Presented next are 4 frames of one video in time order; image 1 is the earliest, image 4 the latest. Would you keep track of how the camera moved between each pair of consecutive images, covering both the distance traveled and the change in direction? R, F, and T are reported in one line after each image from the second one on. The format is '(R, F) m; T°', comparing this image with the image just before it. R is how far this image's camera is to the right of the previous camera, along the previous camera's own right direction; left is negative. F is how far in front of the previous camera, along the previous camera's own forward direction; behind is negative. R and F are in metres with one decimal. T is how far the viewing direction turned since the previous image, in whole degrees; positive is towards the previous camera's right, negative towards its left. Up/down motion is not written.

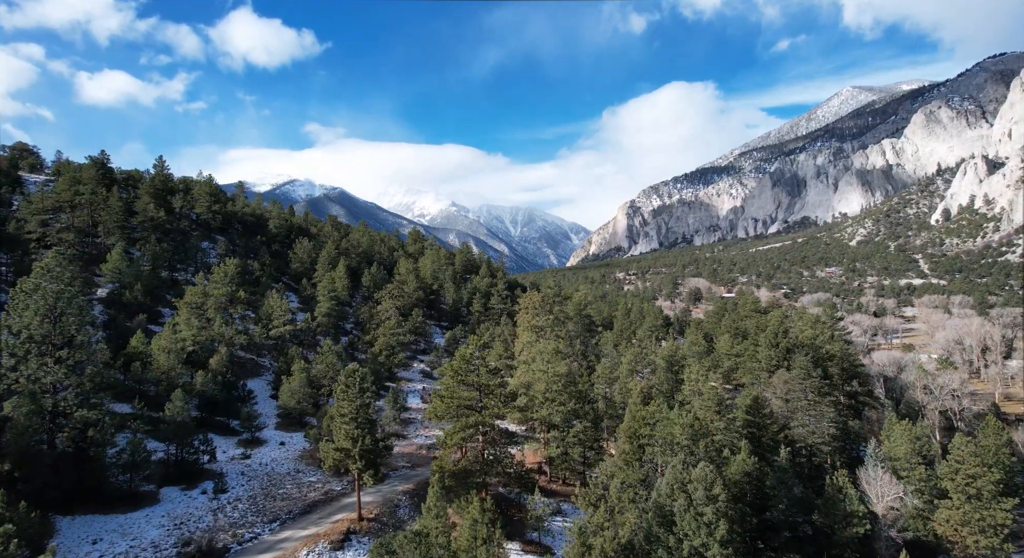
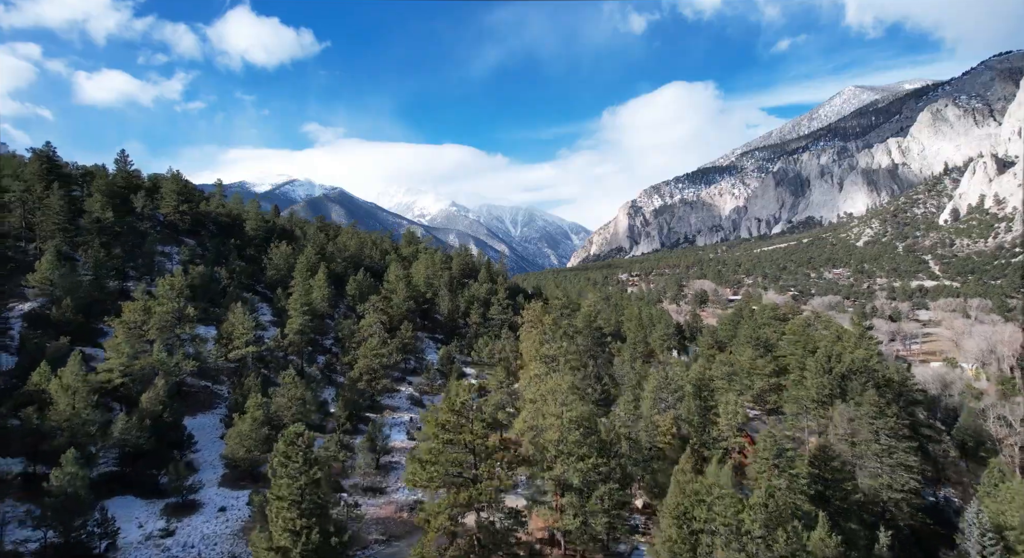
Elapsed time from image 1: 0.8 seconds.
(-0.2, +9.7) m; 0°
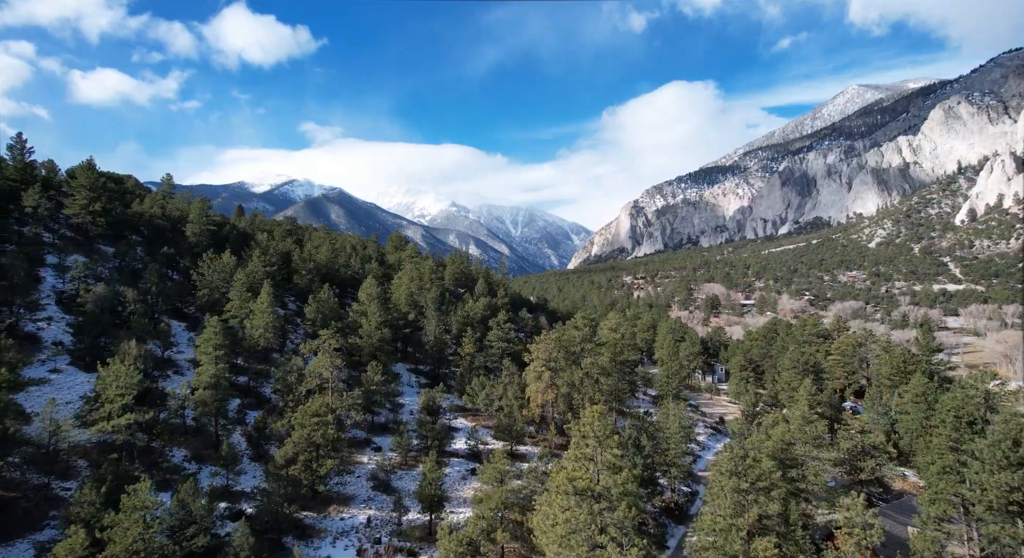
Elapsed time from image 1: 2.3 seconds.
(-0.4, +18.4) m; 0°
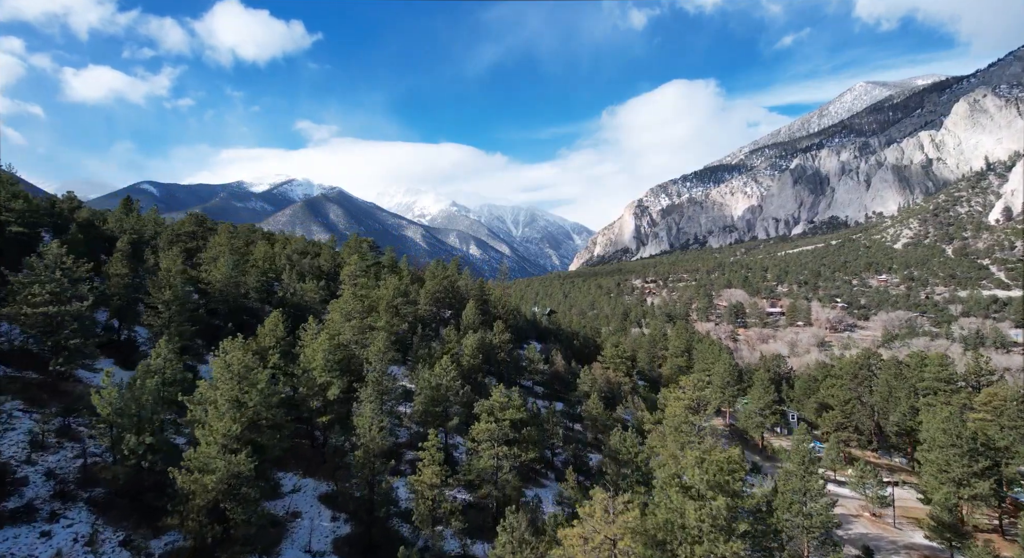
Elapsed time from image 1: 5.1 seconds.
(-0.3, +34.5) m; 0°
